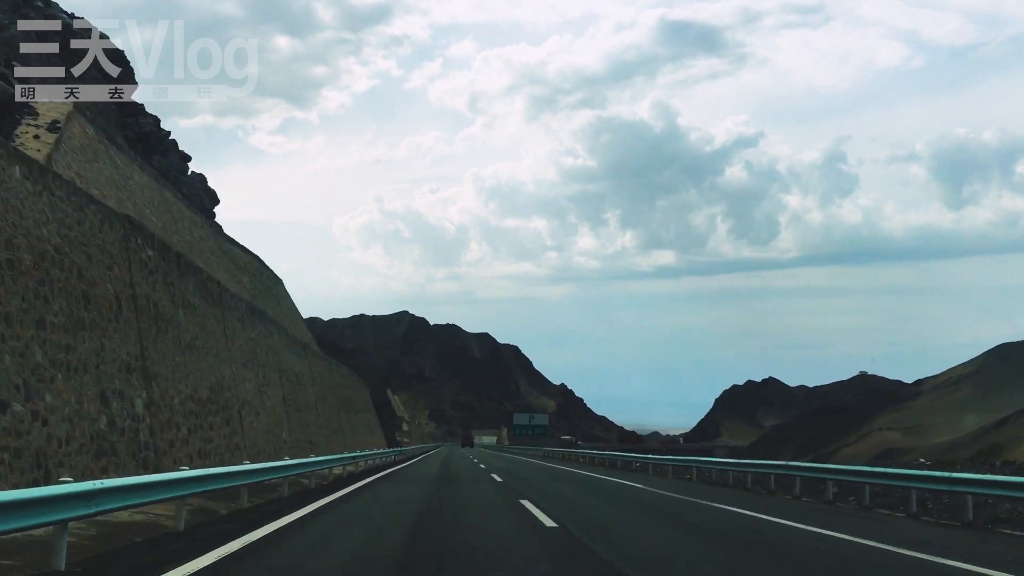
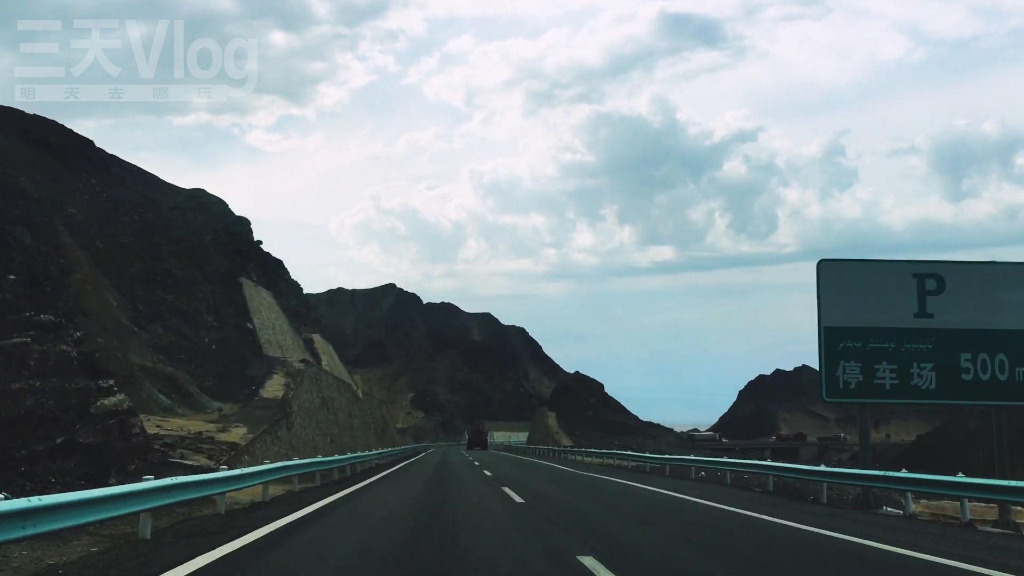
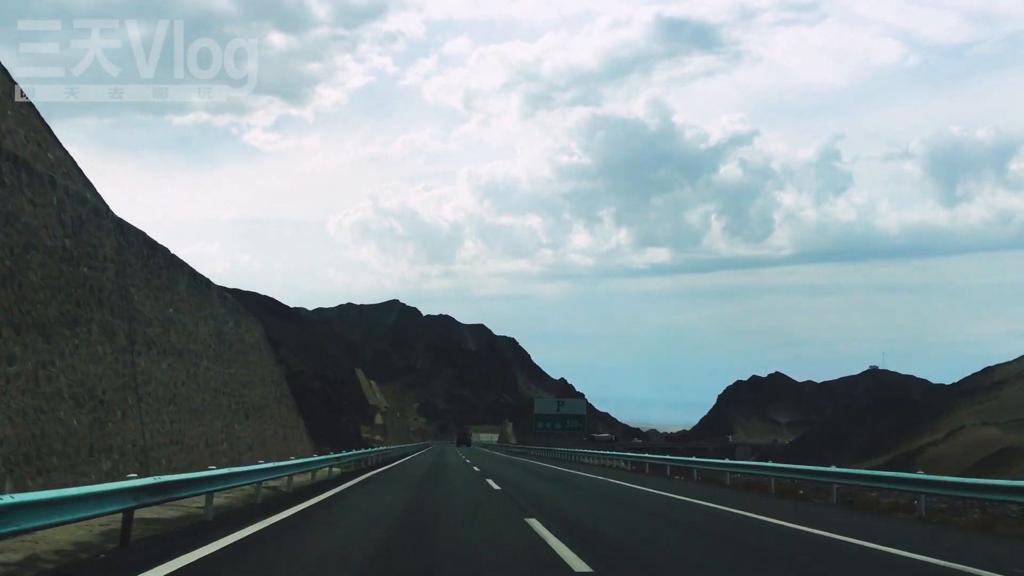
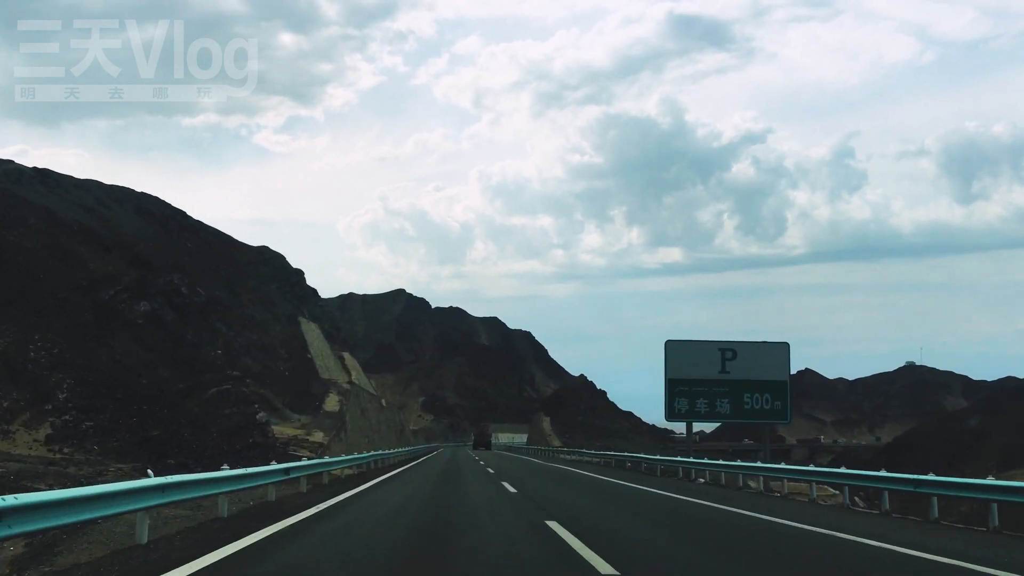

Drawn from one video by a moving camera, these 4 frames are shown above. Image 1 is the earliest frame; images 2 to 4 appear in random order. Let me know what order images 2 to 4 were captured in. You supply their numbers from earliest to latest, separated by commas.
3, 4, 2
